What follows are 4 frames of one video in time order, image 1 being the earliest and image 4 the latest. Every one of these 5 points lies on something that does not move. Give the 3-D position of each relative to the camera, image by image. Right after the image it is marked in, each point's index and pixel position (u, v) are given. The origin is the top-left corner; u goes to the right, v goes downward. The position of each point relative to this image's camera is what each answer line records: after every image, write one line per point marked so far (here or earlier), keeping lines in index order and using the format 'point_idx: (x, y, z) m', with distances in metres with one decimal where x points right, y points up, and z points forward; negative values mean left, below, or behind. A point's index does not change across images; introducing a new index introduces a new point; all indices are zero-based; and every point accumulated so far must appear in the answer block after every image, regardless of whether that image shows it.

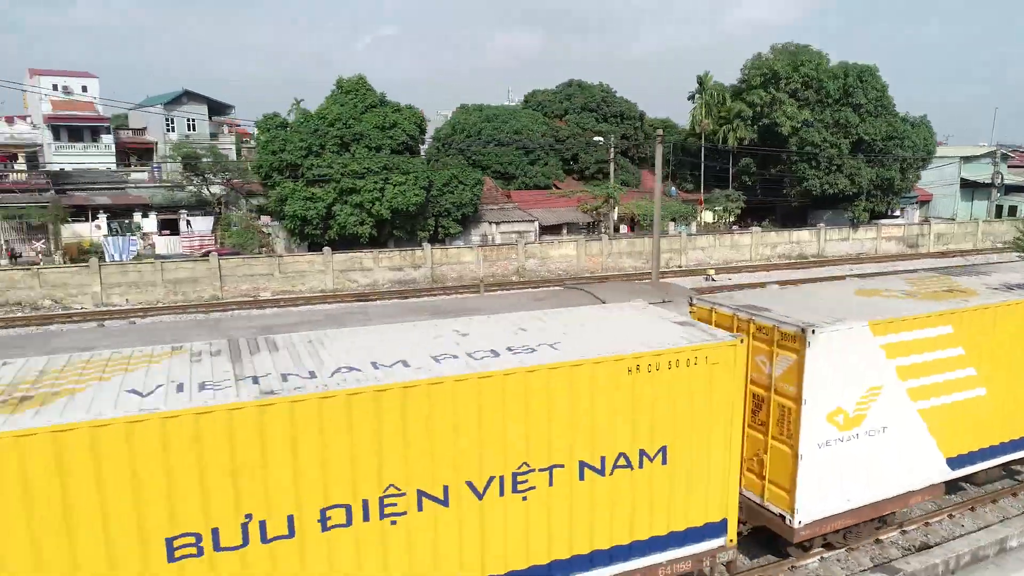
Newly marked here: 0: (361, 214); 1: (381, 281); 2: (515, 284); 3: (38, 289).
0: (-3.5, +1.7, +16.5) m
1: (-3.1, +0.2, +16.8) m
2: (+0.1, +0.1, +17.2) m
3: (-9.4, 0.0, +14.2) m
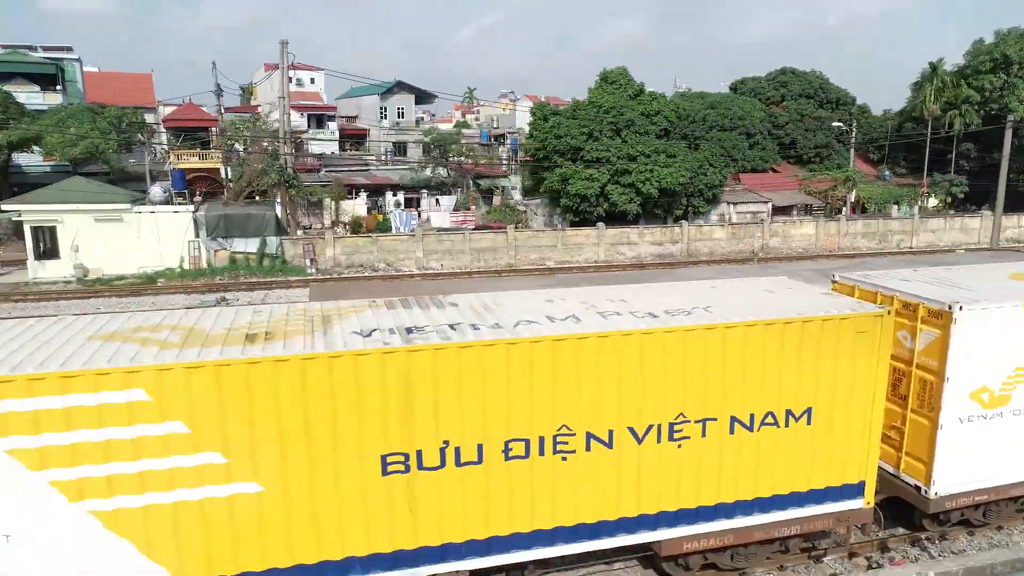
0: (+3.1, +2.4, +18.2) m
1: (+3.4, +0.9, +18.5) m
2: (+6.6, +0.7, +18.5) m
3: (-3.2, +0.8, +16.7) m
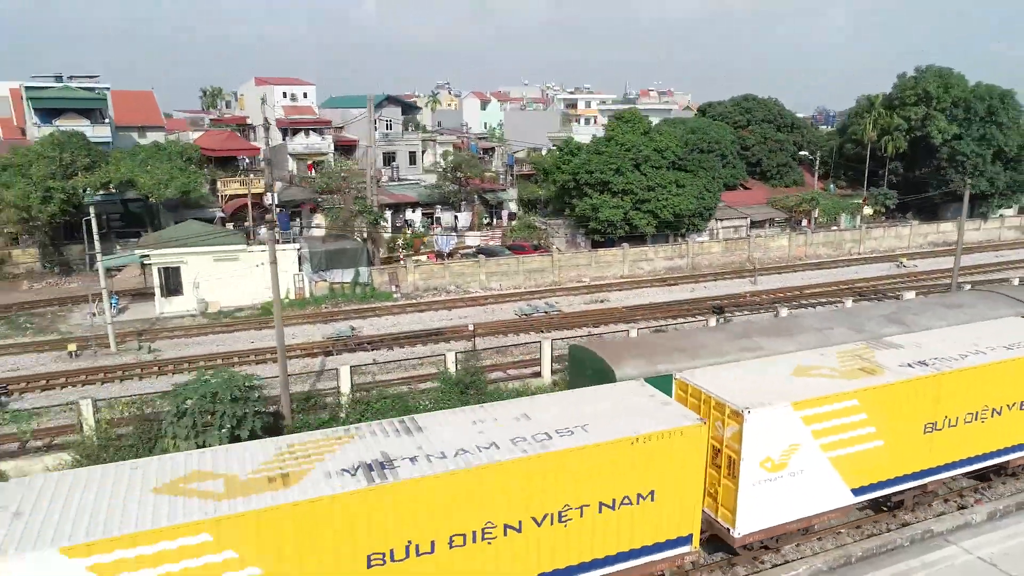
0: (+4.2, +2.2, +21.7) m
1: (+4.5, +0.6, +22.1) m
2: (+7.7, +0.6, +22.5) m
3: (-1.8, +0.3, +19.4) m
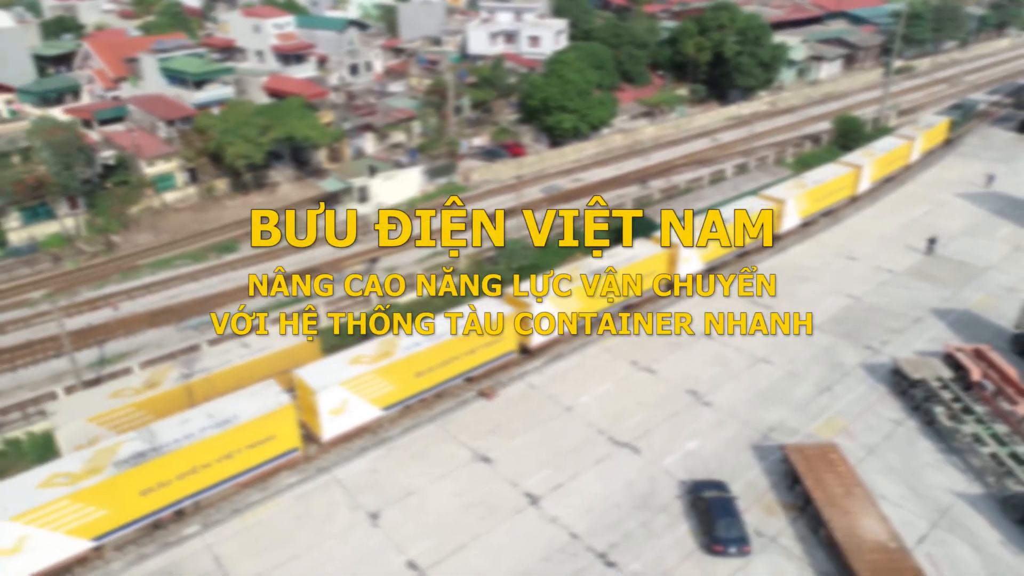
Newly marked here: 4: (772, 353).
0: (+3.8, +8.5, +37.1) m
1: (+4.2, +7.1, +37.8) m
2: (+7.1, +7.6, +39.1) m
3: (-1.1, +5.4, +33.8) m
4: (+7.2, -1.8, +20.0) m
